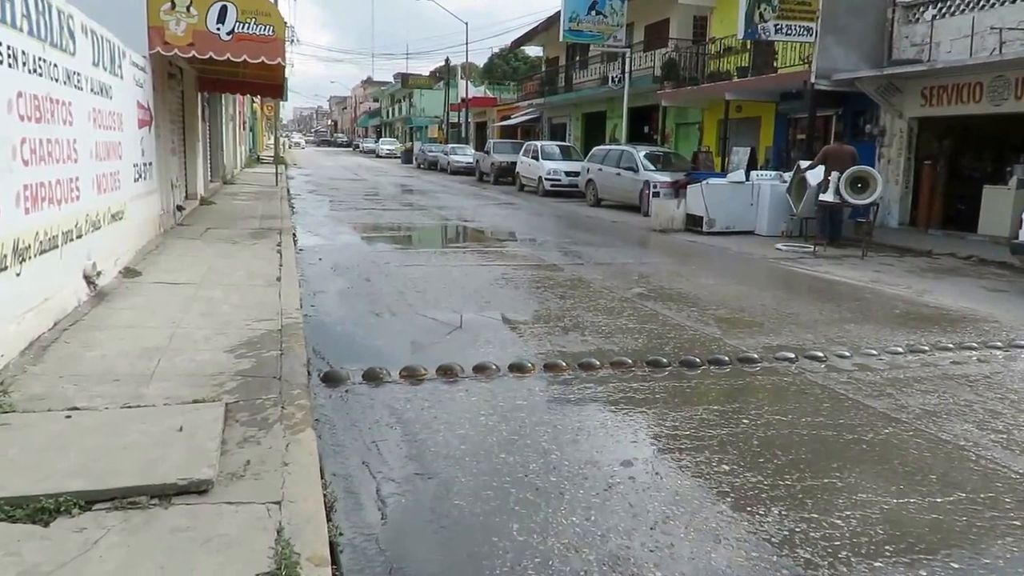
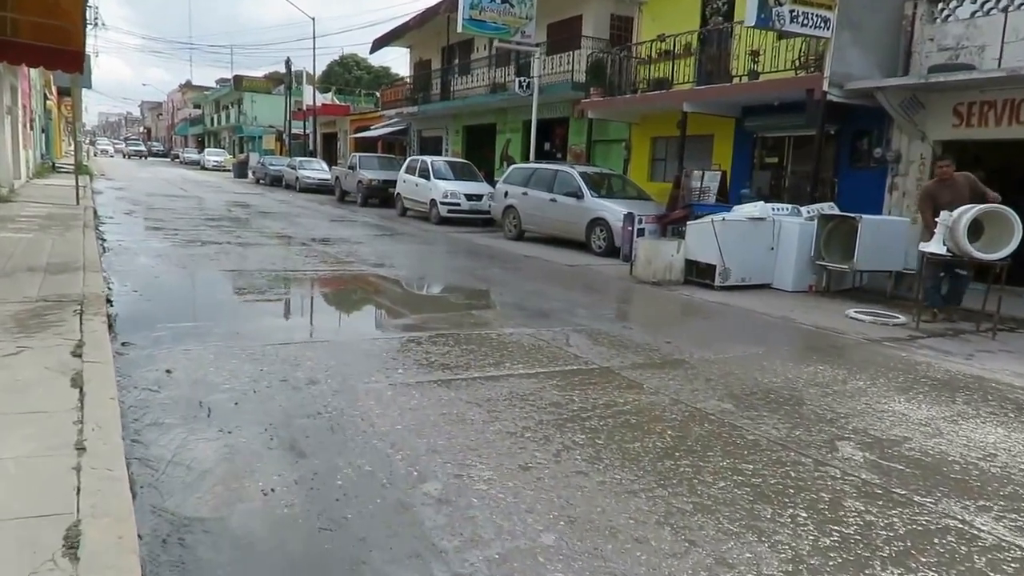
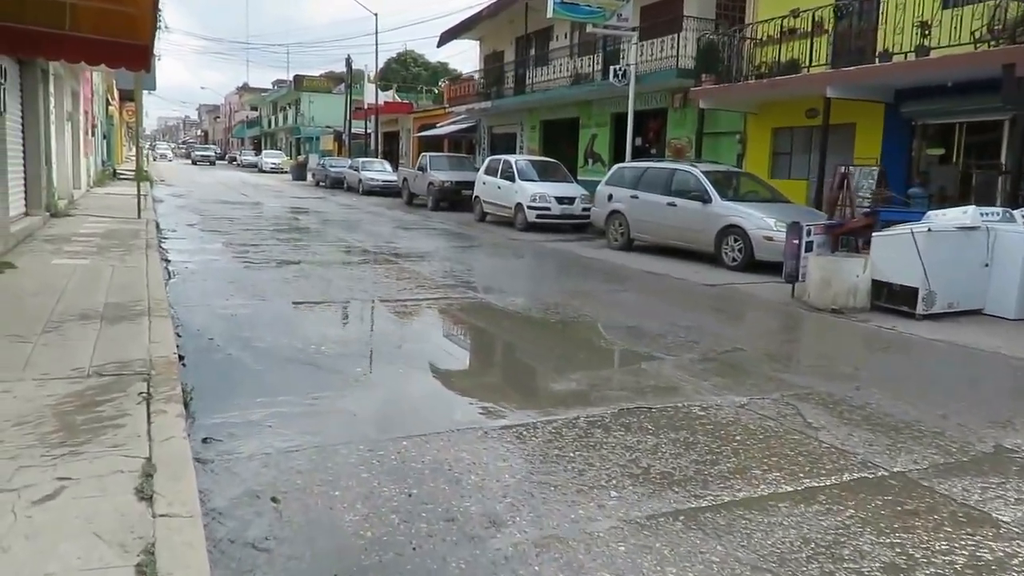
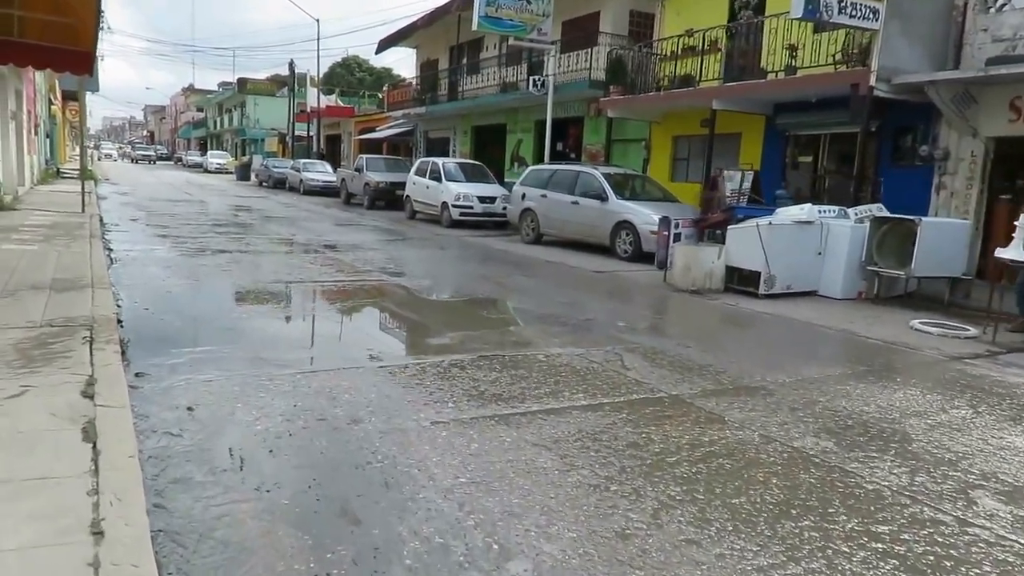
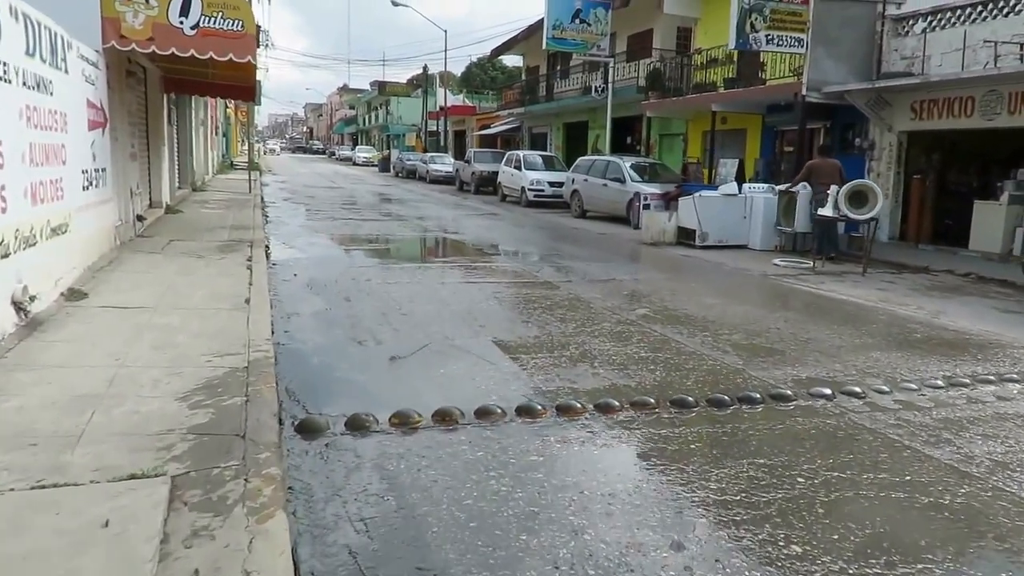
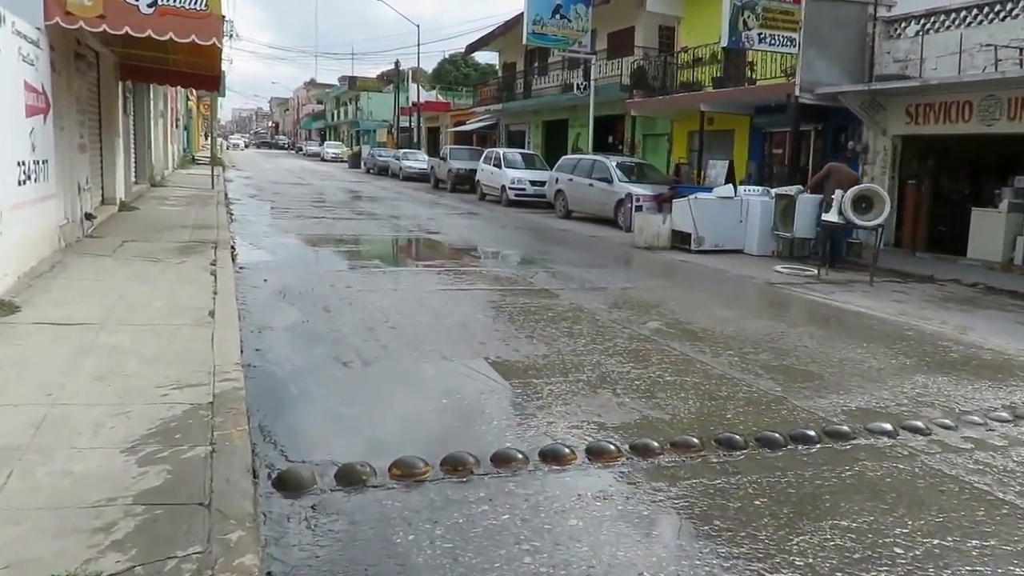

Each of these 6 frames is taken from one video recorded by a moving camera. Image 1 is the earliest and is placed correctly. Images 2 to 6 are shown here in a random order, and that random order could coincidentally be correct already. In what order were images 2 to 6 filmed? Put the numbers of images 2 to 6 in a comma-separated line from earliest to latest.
5, 6, 2, 4, 3
